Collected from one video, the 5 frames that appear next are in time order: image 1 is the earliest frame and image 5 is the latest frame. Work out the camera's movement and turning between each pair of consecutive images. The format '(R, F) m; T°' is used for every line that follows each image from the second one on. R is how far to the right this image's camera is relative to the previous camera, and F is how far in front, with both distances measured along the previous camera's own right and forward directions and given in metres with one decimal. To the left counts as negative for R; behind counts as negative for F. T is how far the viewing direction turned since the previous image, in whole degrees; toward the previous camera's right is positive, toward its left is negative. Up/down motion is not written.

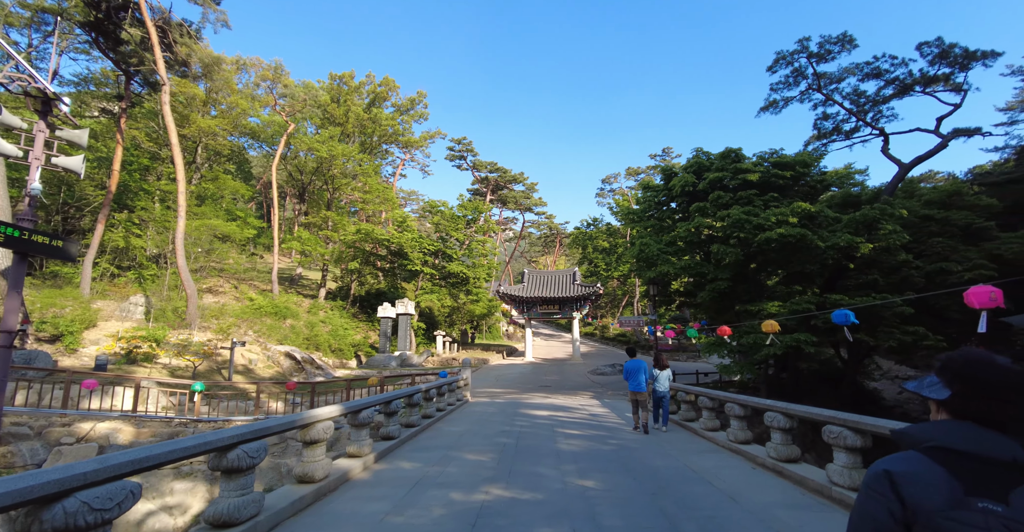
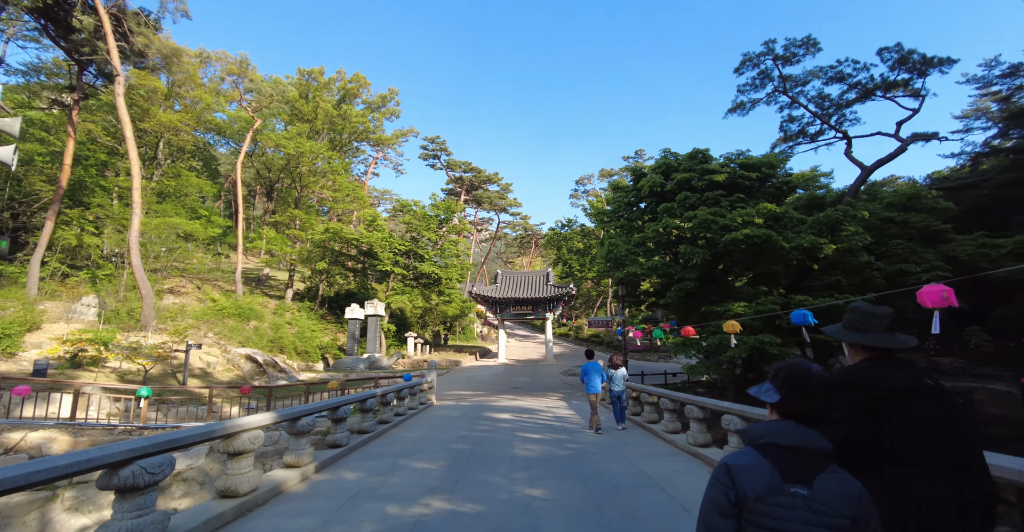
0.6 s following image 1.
(+0.3, +0.3) m; +3°
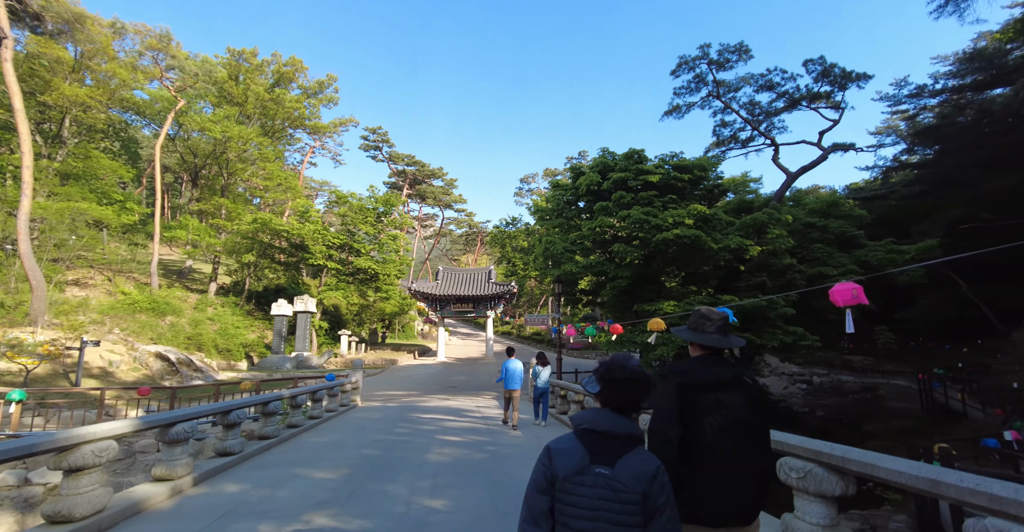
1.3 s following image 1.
(+0.4, +0.3) m; +6°
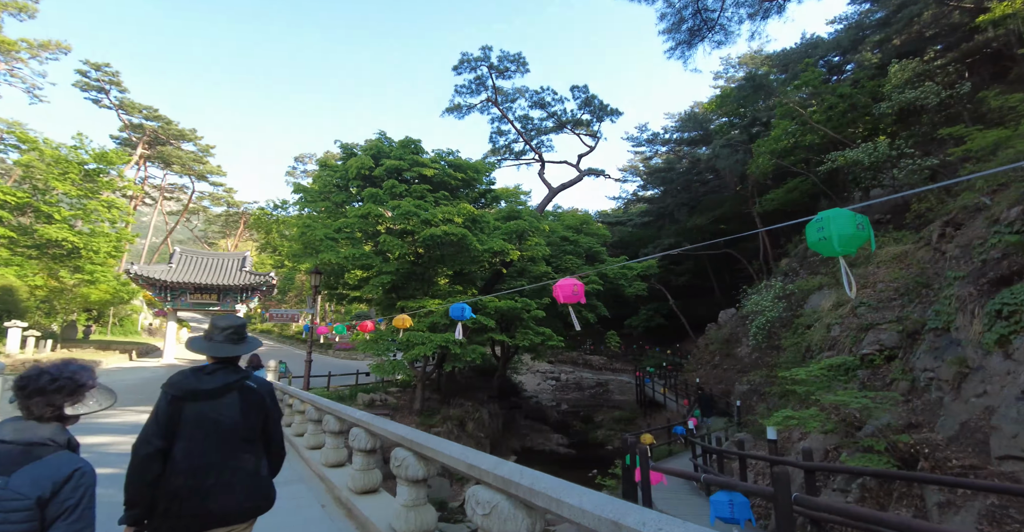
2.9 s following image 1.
(+0.8, +0.7) m; +25°
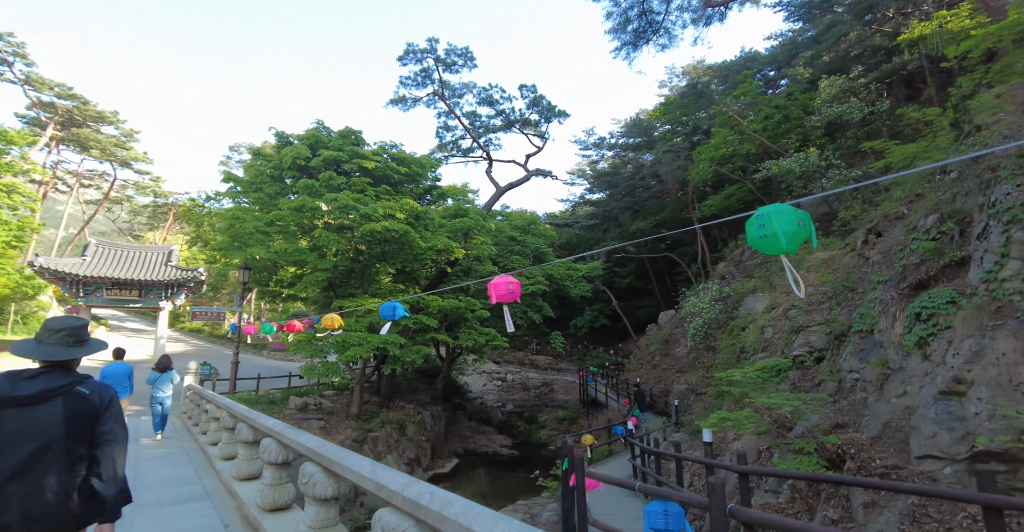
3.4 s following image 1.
(+0.1, +0.2) m; +6°
